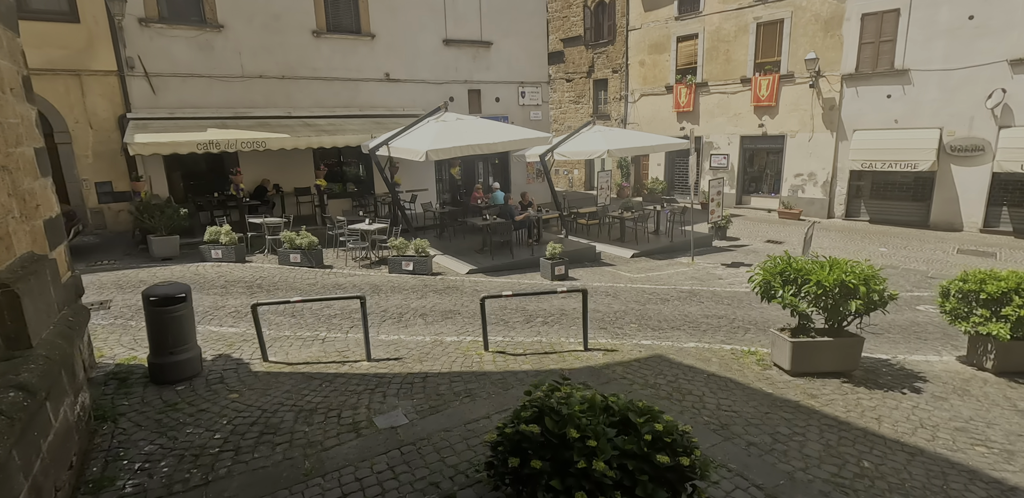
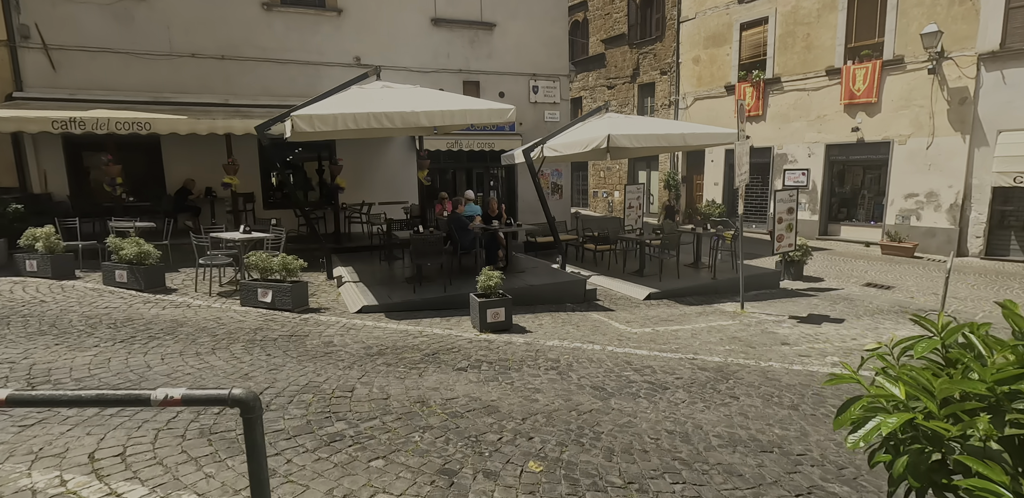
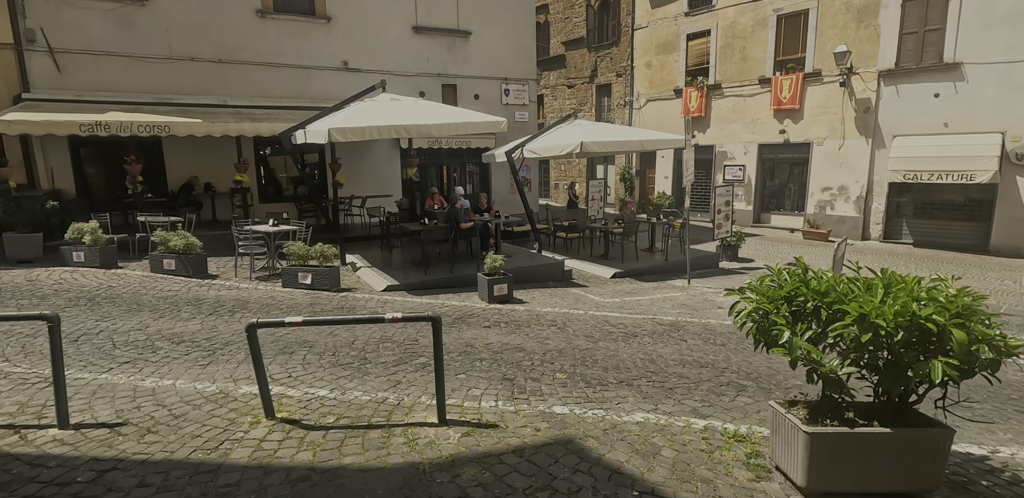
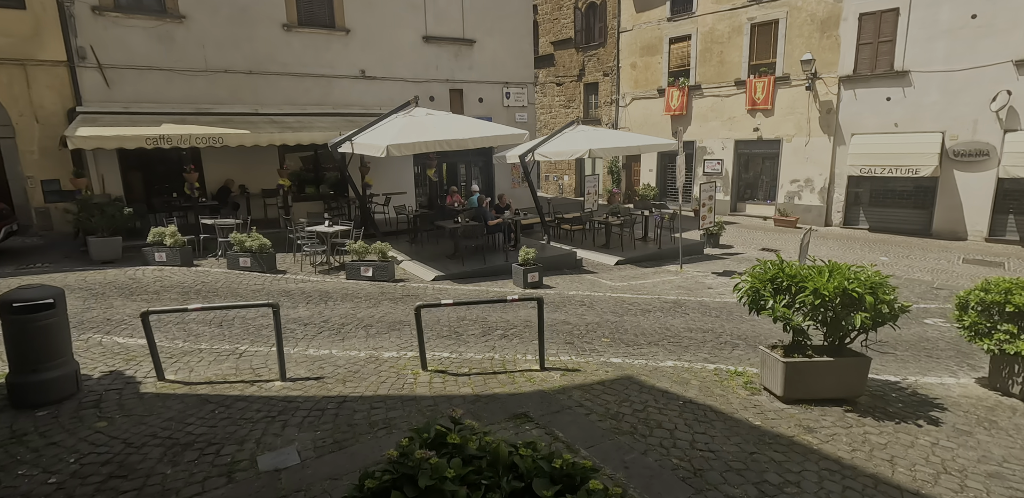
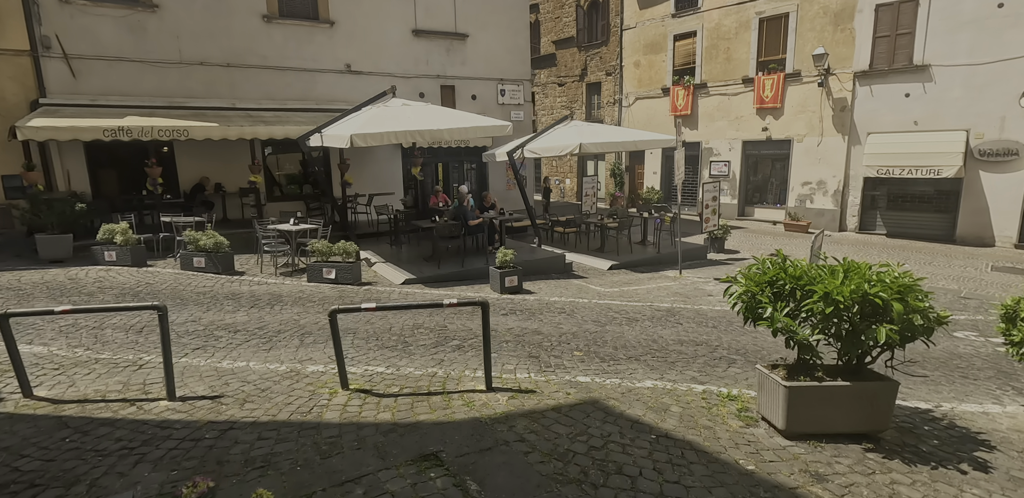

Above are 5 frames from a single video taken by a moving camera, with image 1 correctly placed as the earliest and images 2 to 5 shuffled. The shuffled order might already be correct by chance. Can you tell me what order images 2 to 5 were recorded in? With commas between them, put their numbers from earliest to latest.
4, 5, 3, 2
